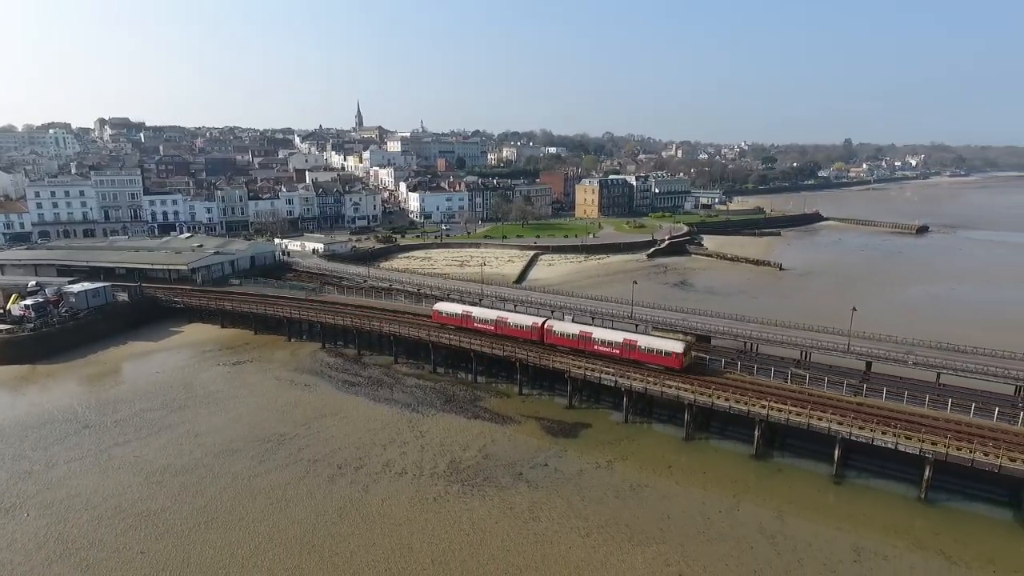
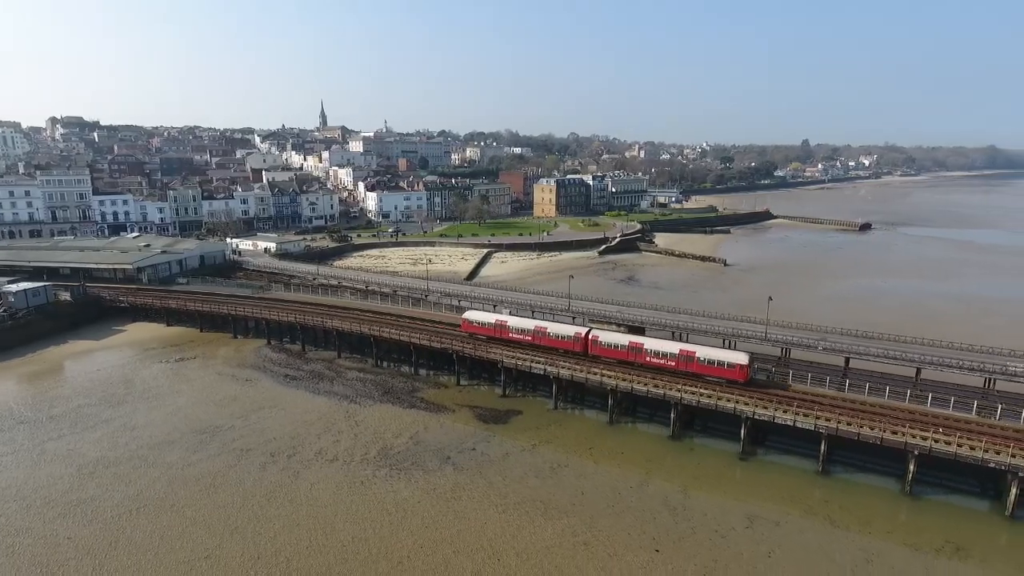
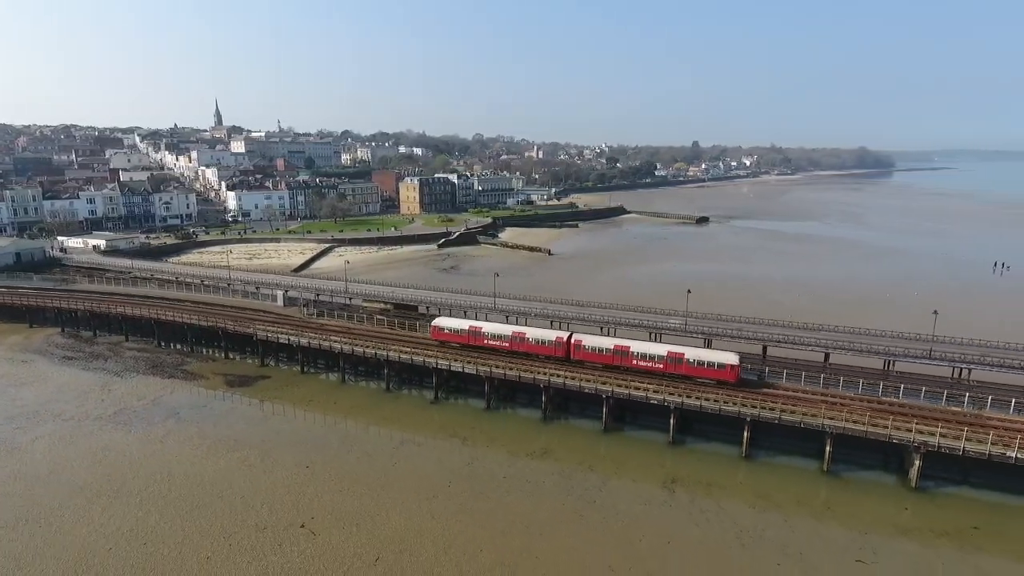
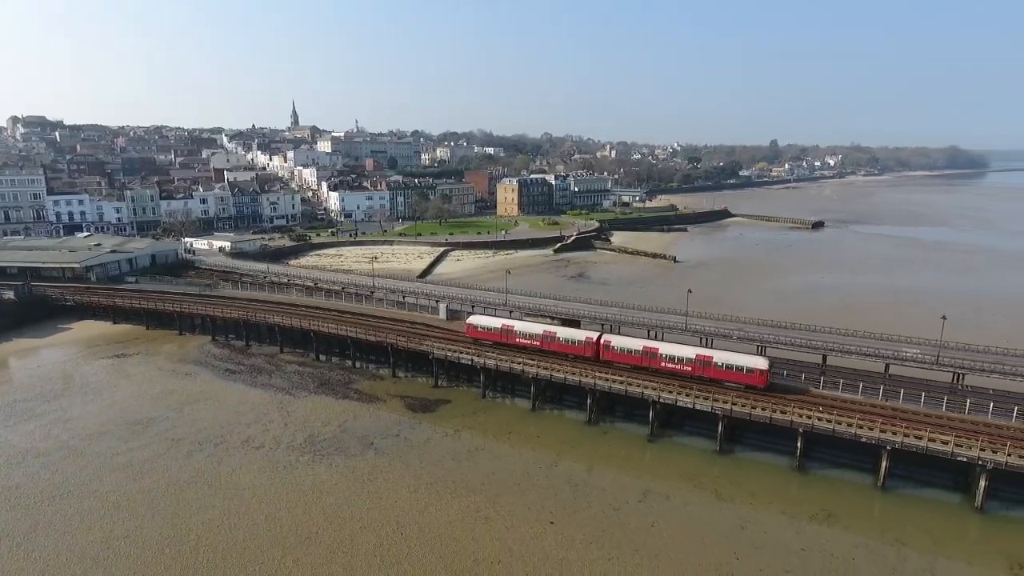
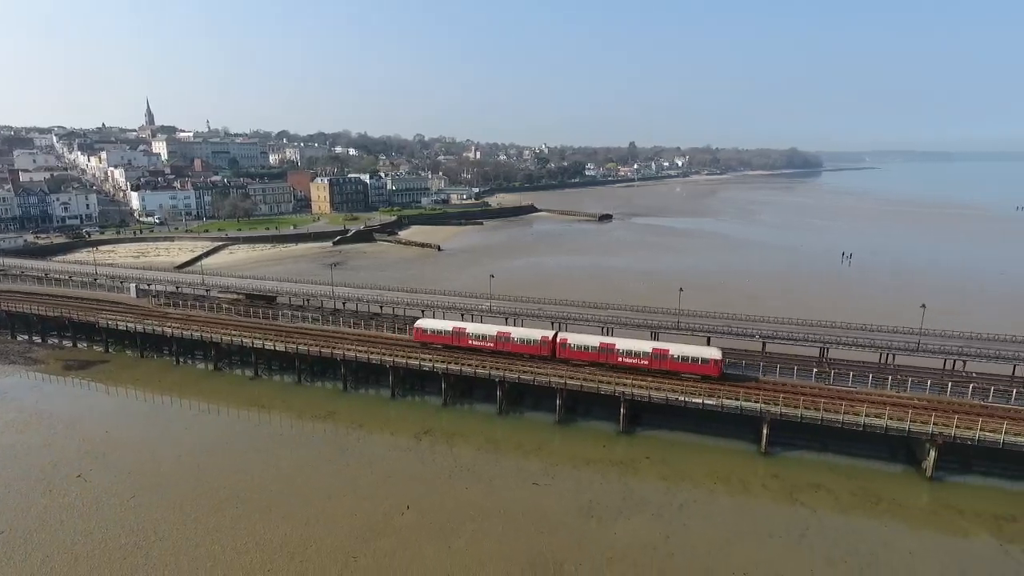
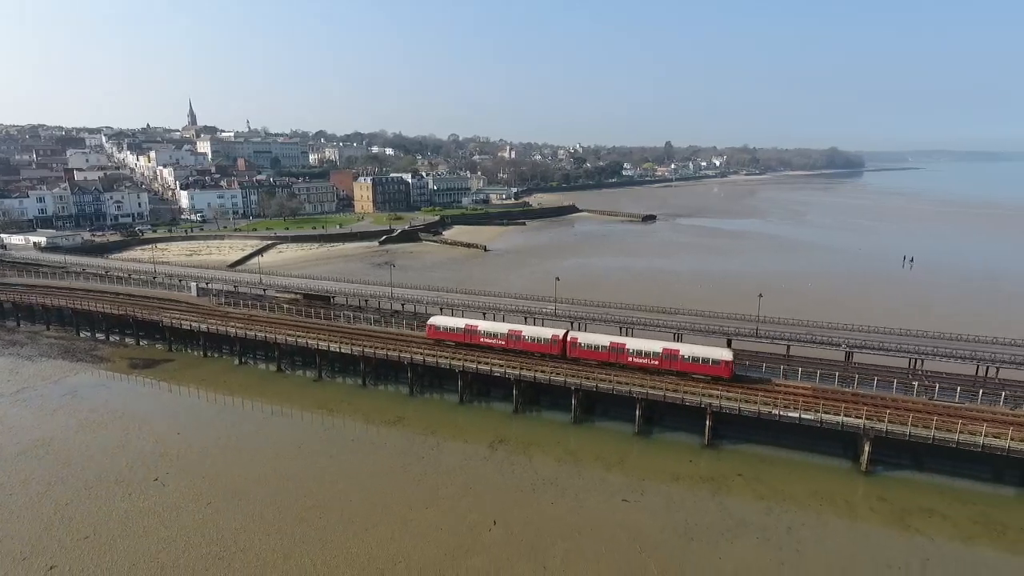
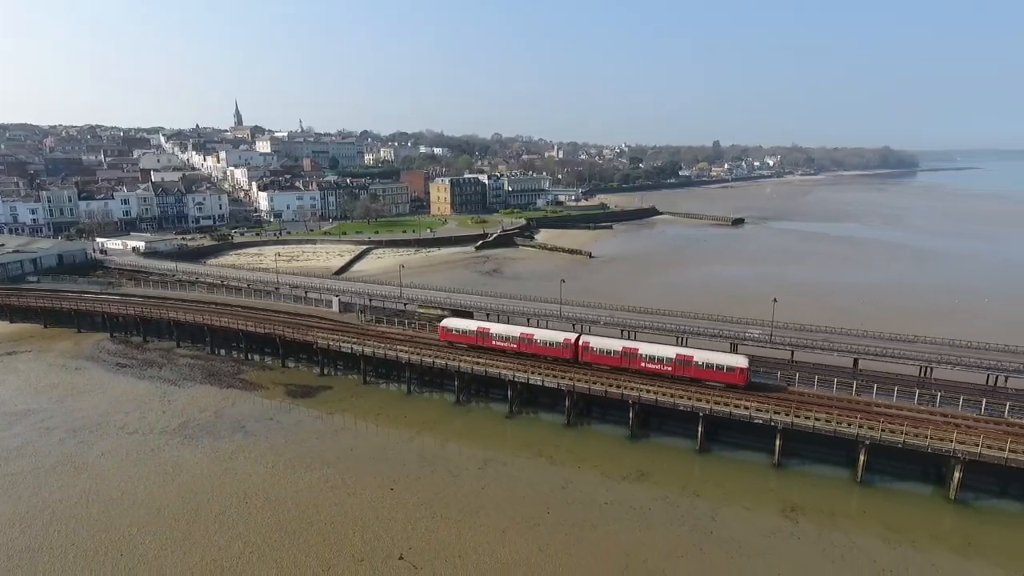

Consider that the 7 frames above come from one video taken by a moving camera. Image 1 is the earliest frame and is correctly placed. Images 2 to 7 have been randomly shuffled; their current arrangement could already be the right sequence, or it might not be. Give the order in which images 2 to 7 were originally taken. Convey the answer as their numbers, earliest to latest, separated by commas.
2, 4, 7, 3, 6, 5
